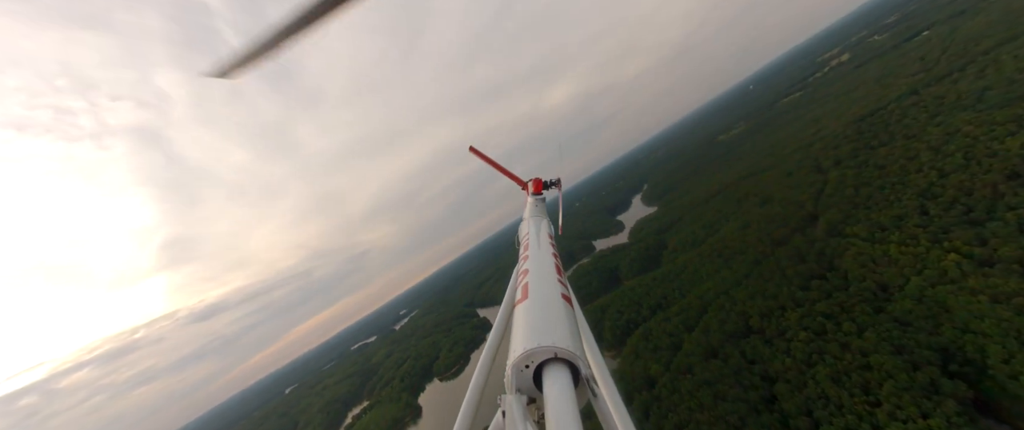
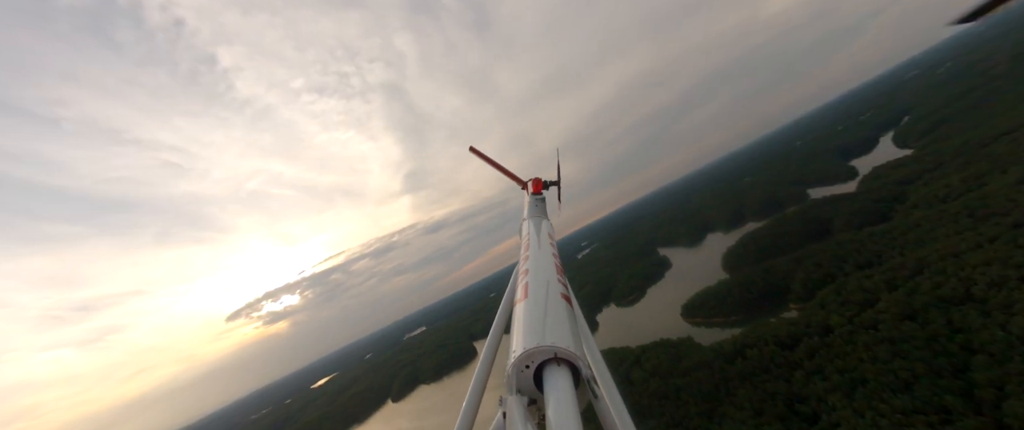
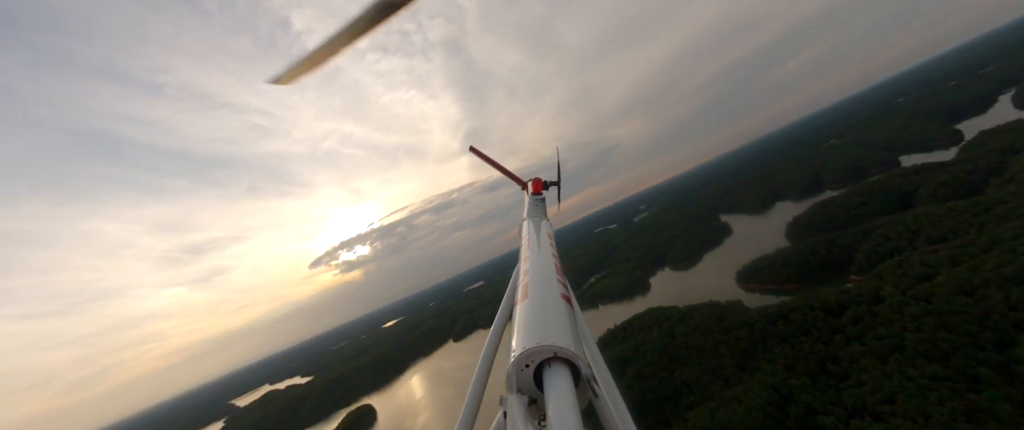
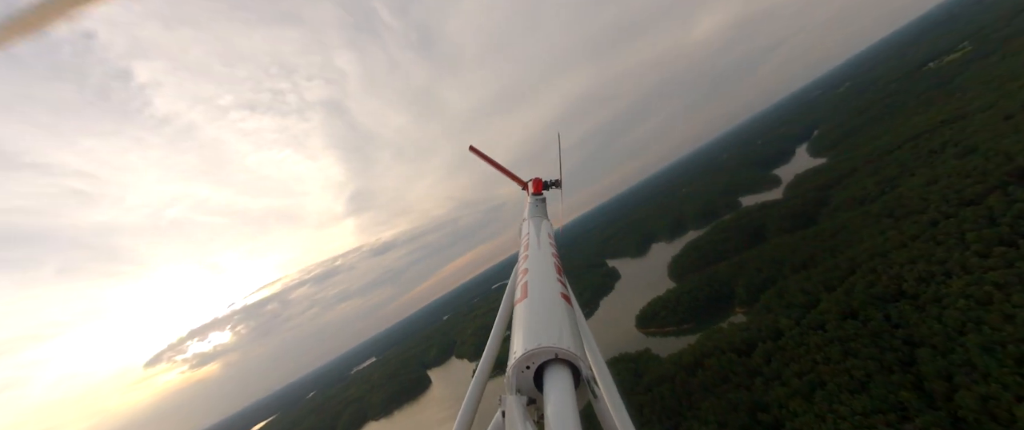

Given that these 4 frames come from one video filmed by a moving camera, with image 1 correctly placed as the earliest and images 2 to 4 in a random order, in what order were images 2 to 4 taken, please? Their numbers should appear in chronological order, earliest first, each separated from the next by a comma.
4, 2, 3
